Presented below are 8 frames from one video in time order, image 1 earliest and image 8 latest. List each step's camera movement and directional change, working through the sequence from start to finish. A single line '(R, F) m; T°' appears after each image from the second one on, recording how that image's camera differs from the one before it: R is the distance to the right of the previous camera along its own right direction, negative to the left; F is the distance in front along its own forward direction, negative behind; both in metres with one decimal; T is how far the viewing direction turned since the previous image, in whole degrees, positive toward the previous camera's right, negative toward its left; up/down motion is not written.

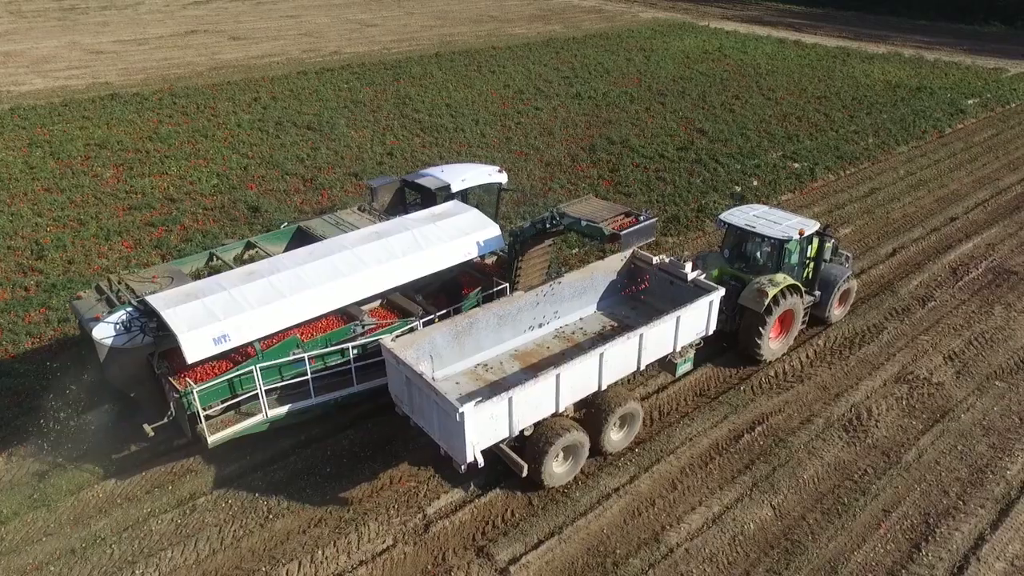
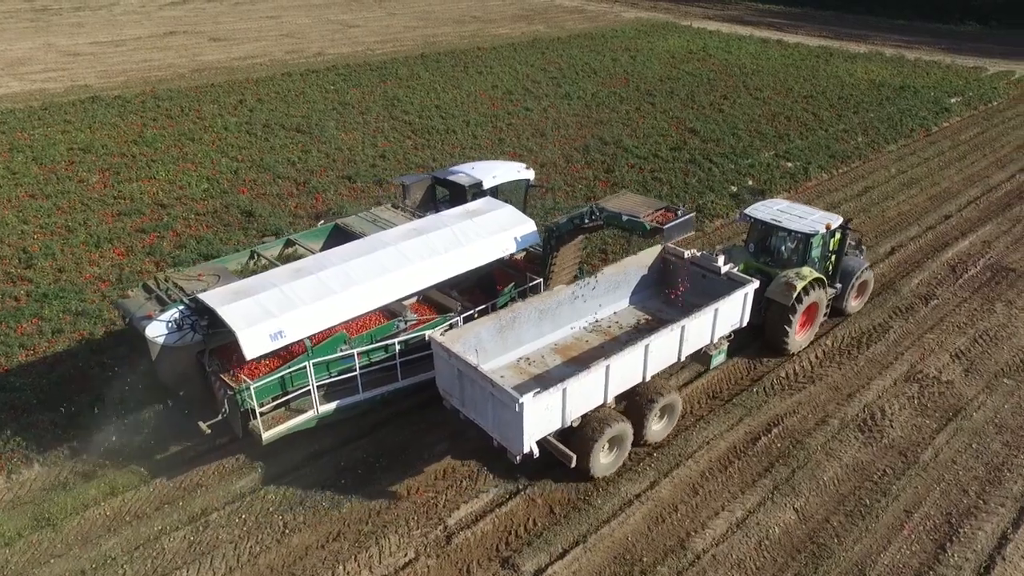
(-0.4, +0.1) m; +2°
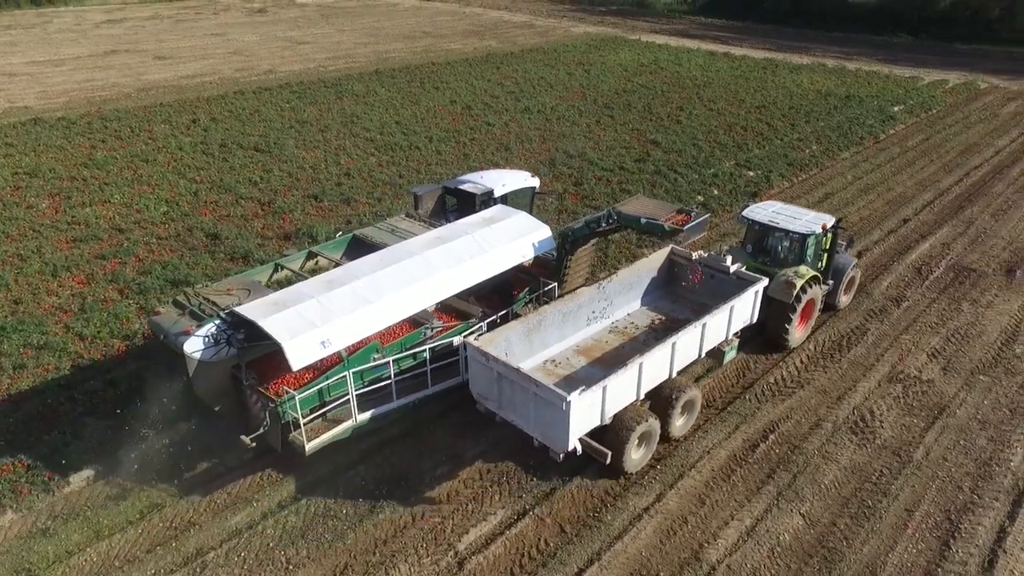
(-0.5, +0.1) m; +4°
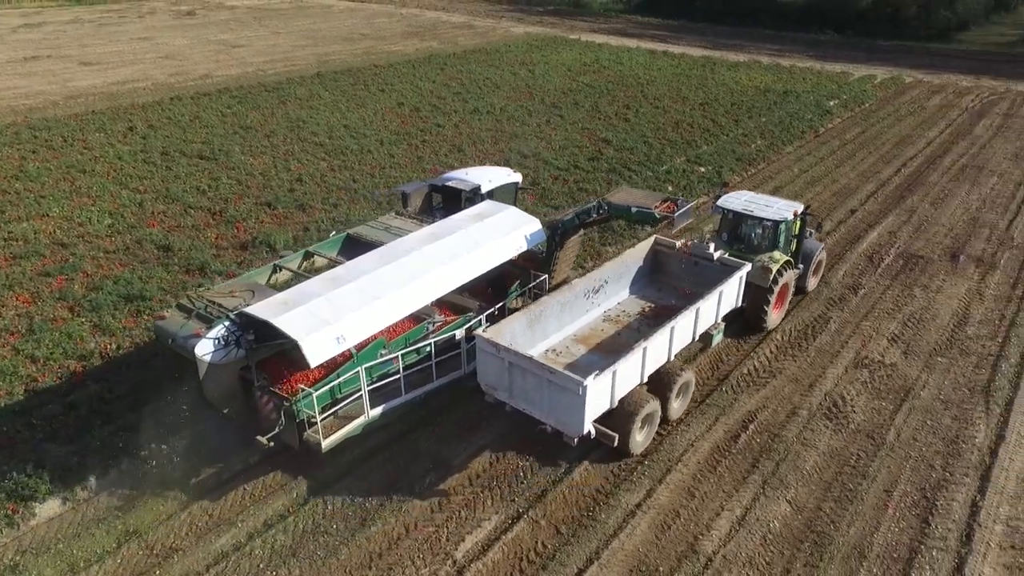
(-0.4, +0.1) m; +5°
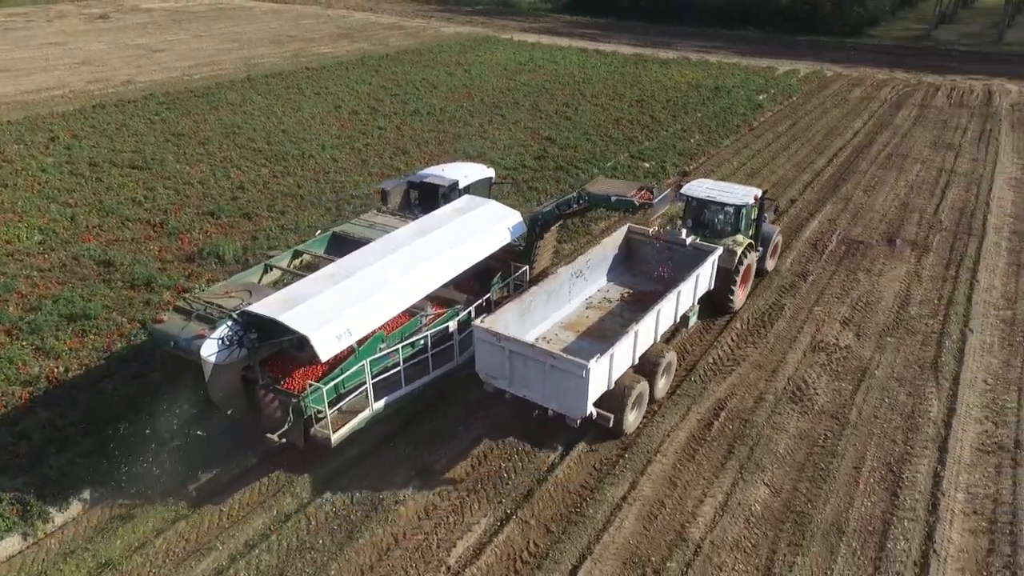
(-0.4, 0.0) m; +5°
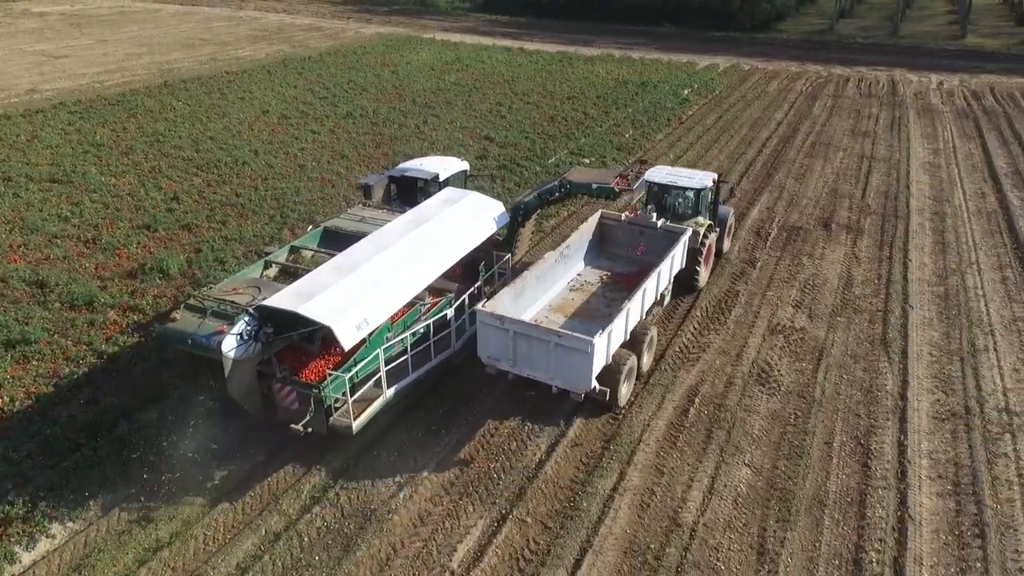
(-0.6, 0.0) m; +6°
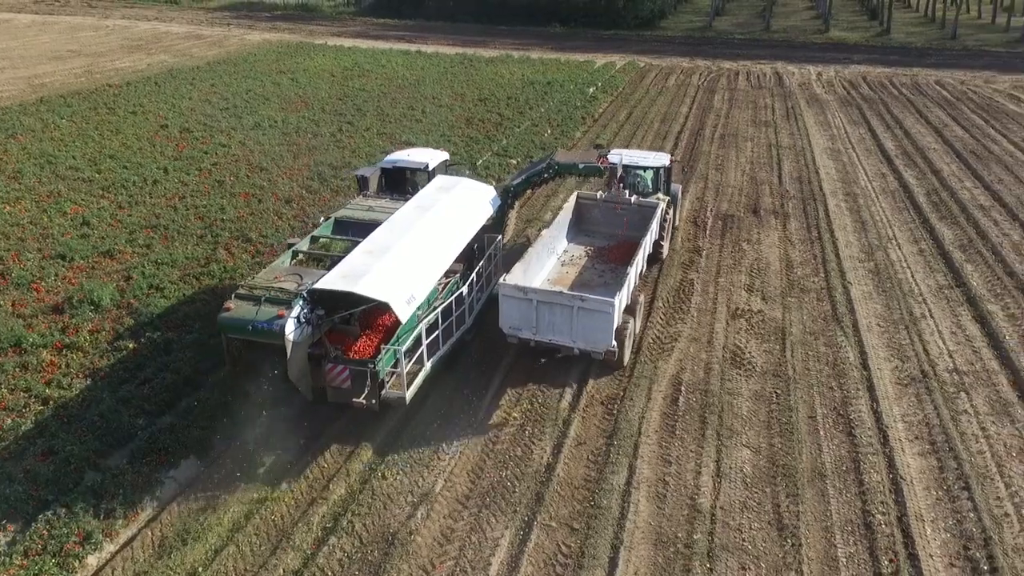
(-1.1, +0.2) m; +9°
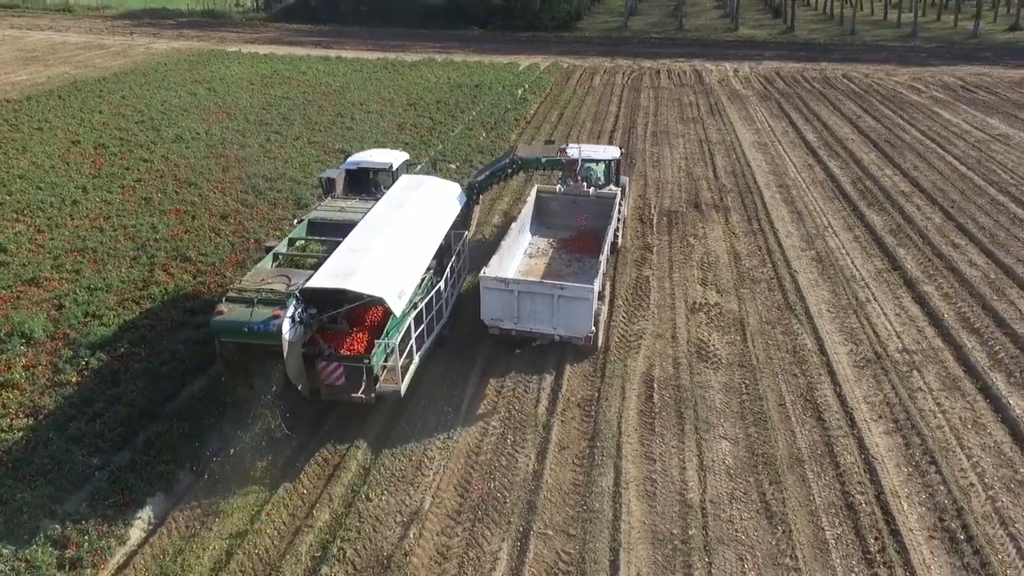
(-0.6, +0.1) m; +6°
